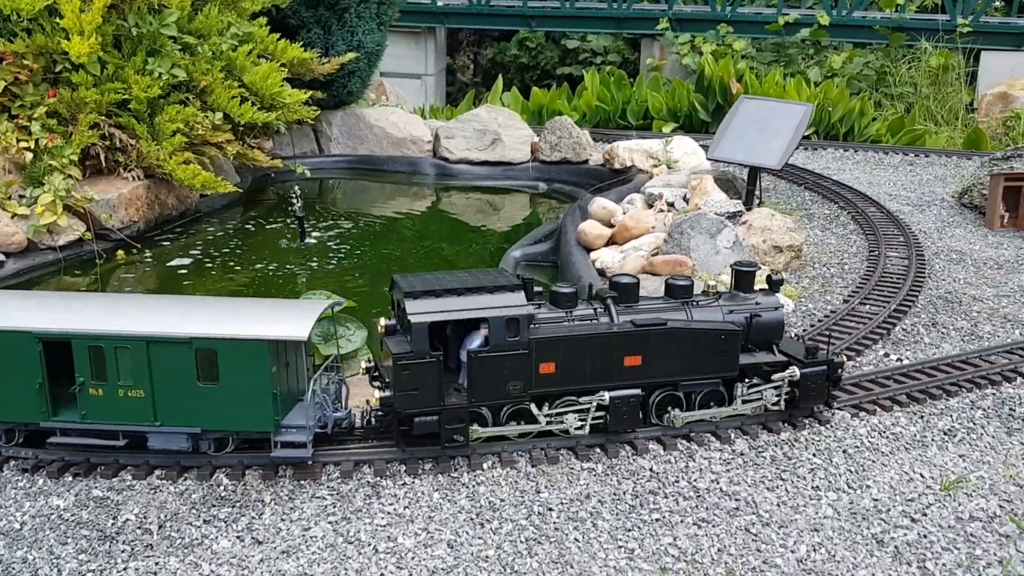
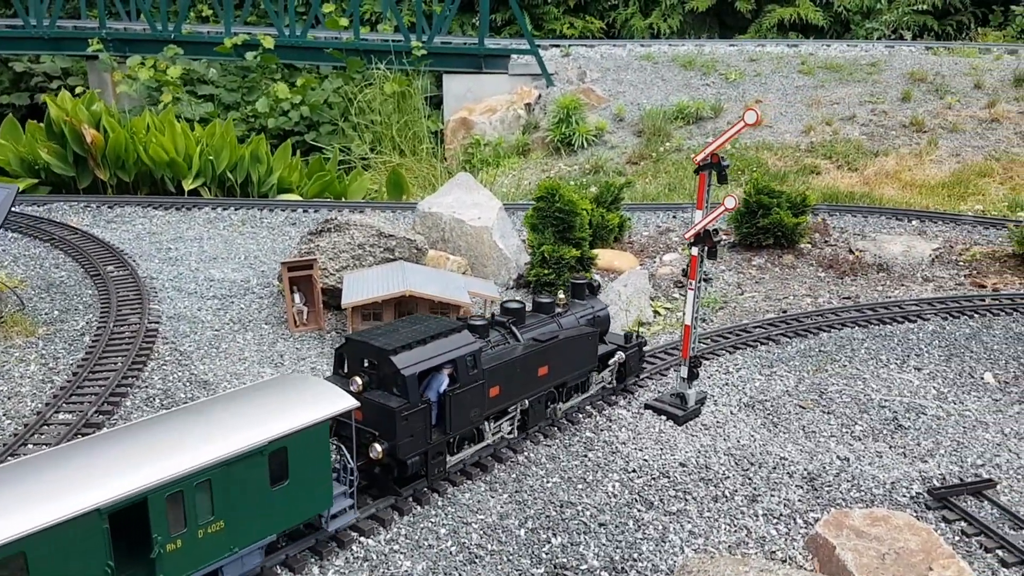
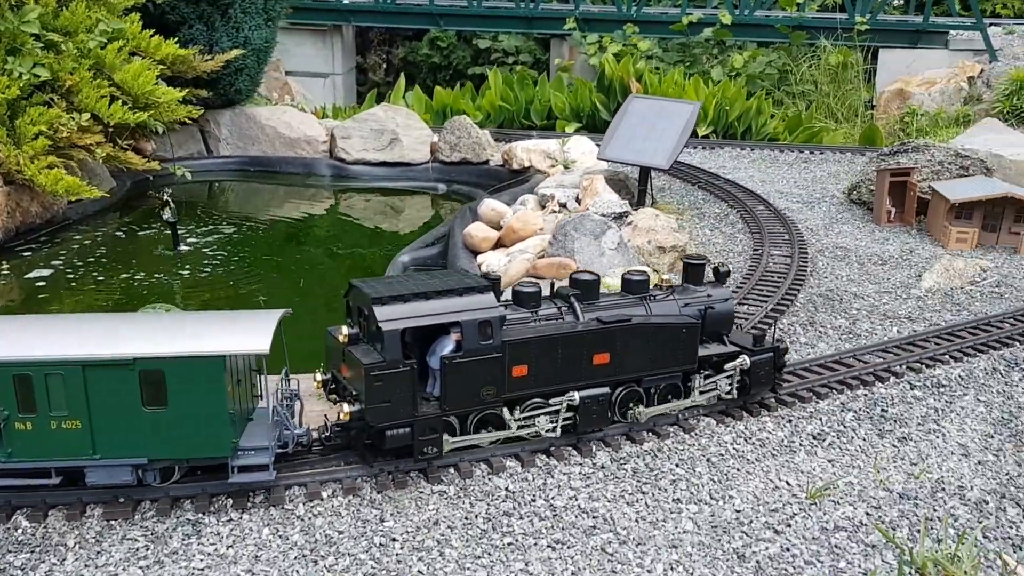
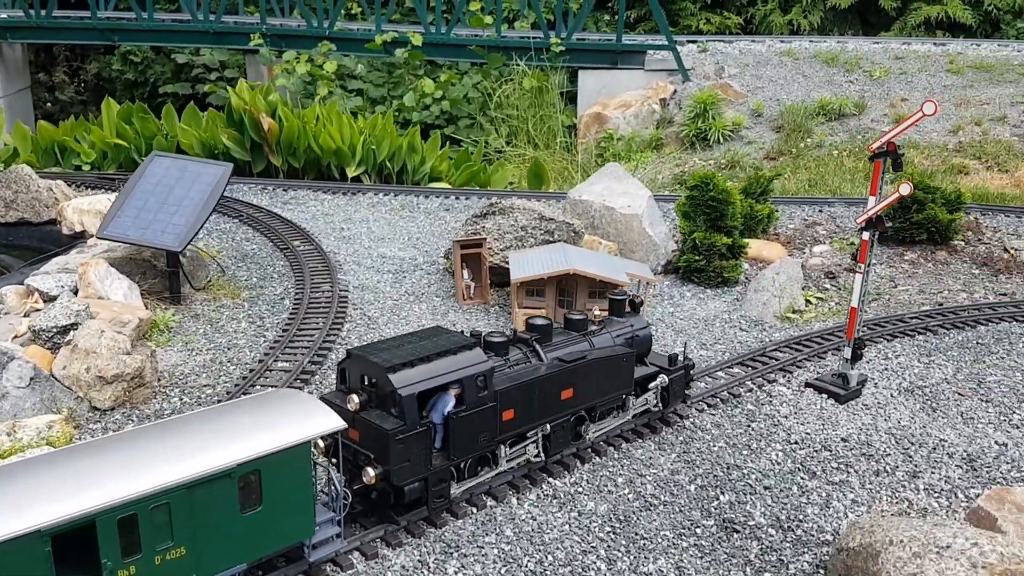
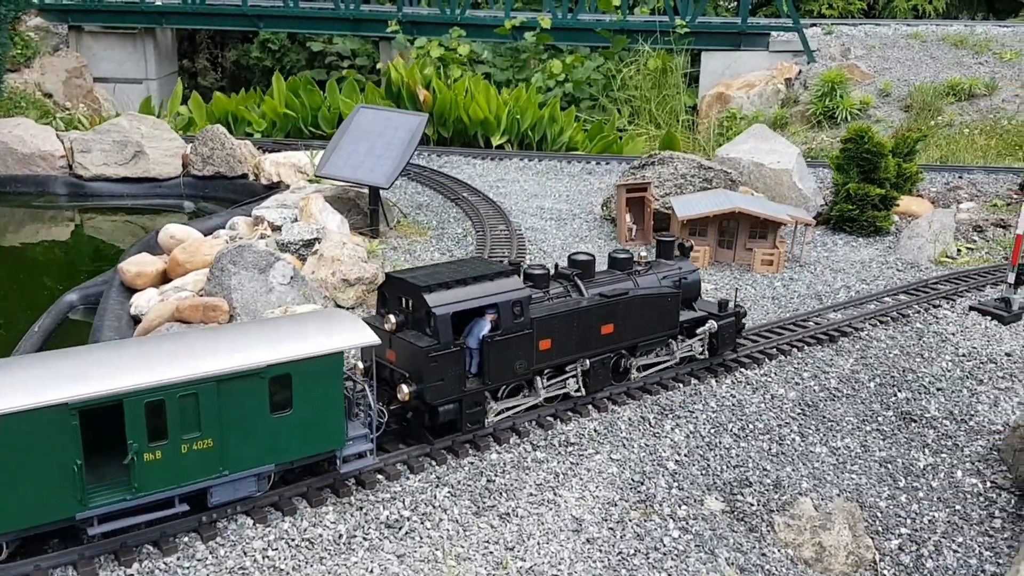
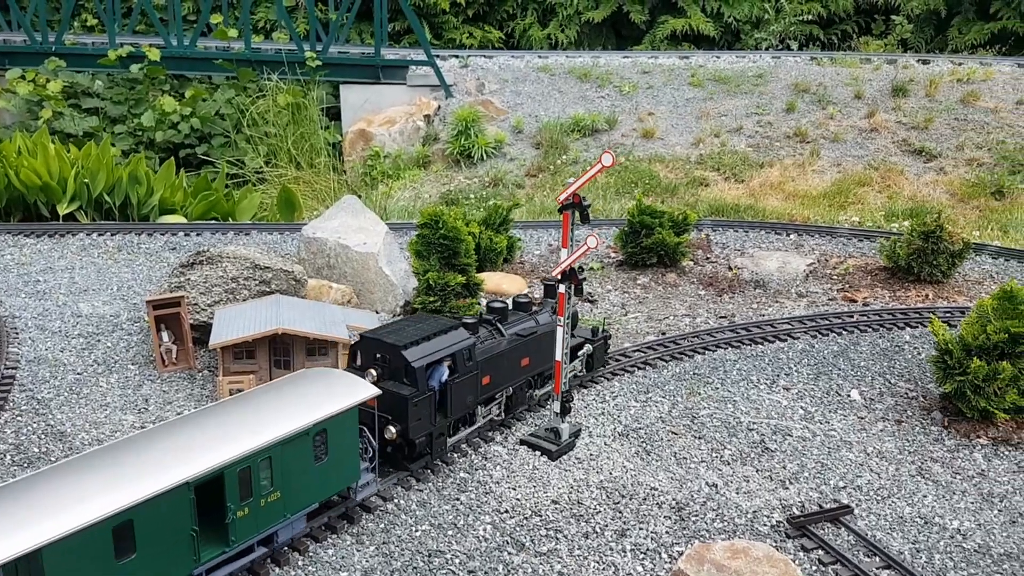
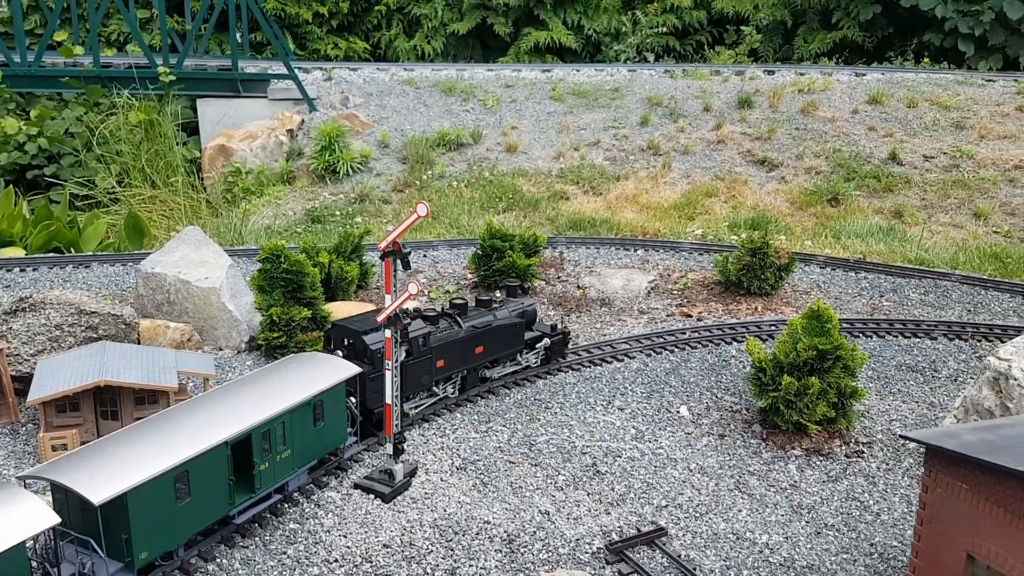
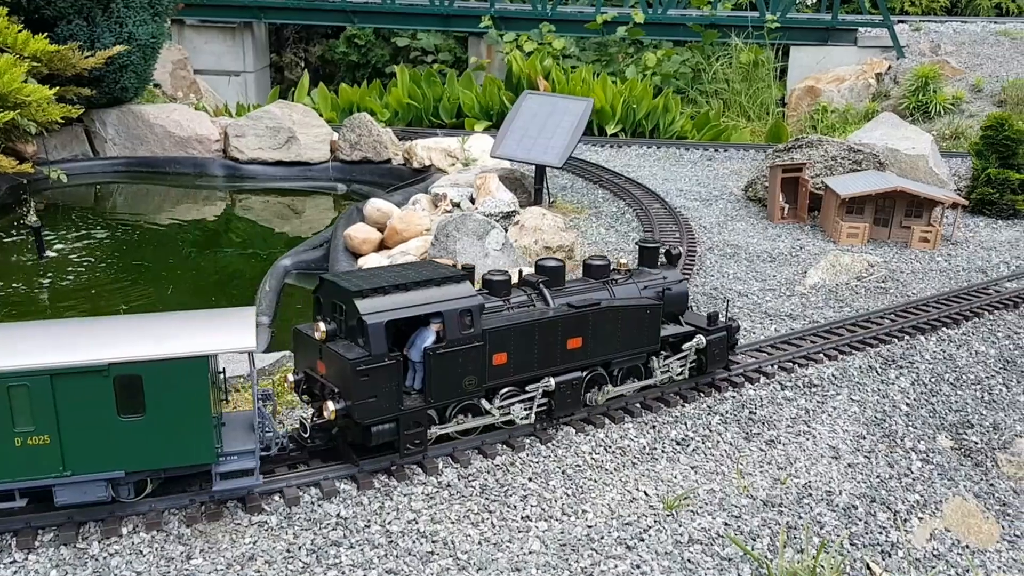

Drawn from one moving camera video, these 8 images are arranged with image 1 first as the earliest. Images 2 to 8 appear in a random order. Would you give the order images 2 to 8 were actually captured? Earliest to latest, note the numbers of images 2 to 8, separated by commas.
3, 8, 5, 4, 2, 6, 7
